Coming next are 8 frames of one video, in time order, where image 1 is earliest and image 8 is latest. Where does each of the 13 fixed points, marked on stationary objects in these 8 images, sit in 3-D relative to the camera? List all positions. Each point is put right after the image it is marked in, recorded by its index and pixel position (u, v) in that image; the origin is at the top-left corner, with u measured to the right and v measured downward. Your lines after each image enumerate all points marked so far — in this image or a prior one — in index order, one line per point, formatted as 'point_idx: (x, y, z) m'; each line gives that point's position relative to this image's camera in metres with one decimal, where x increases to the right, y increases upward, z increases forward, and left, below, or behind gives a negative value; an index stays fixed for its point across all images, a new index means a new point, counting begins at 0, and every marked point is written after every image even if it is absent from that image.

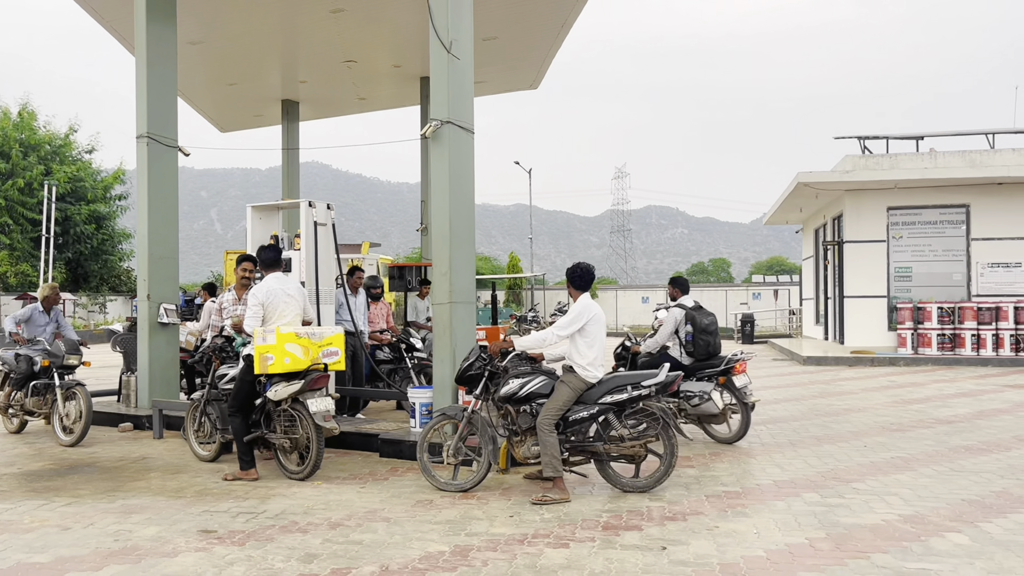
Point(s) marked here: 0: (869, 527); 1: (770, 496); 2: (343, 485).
0: (+2.0, -1.3, +4.6) m
1: (+1.6, -1.3, +5.4) m
2: (-1.2, -1.4, +5.8) m
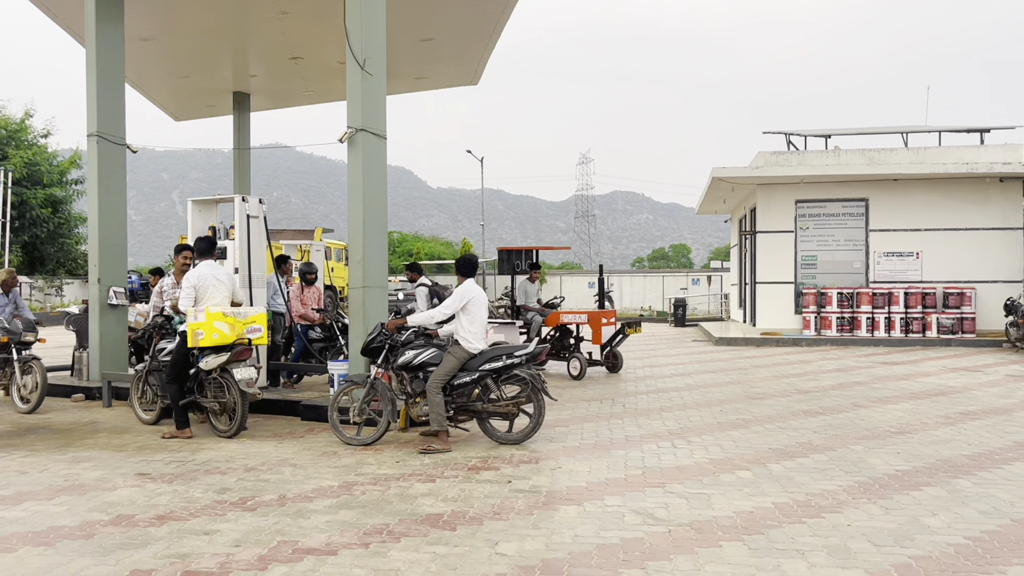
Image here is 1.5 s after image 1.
0: (+1.2, -1.2, +5.8) m
1: (+0.8, -1.2, +6.5) m
2: (-2.0, -1.2, +6.8) m
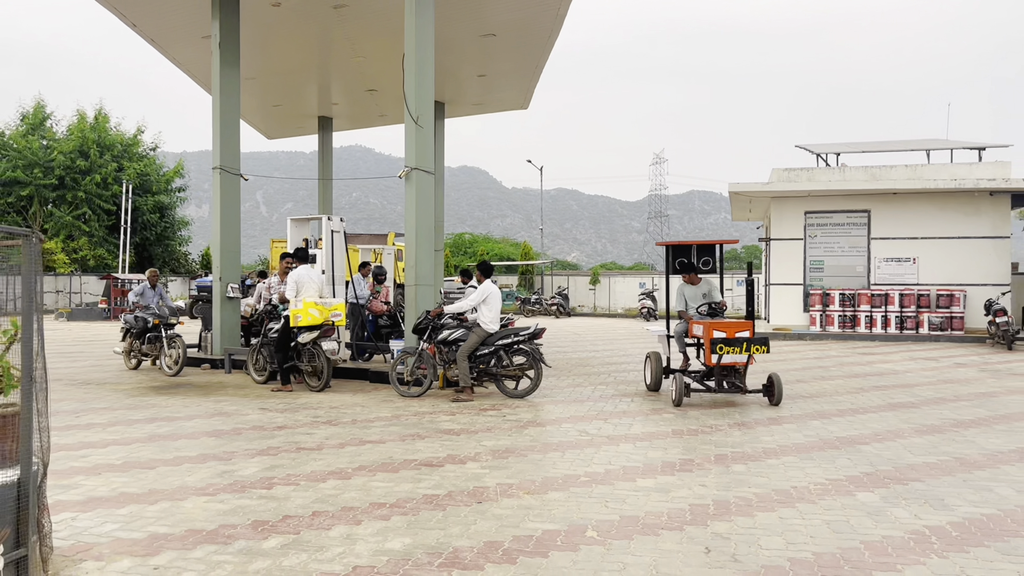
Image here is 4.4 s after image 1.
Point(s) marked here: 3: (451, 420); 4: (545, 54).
0: (+1.1, -1.2, +8.3) m
1: (+0.8, -1.2, +9.0) m
2: (-1.9, -1.2, +9.6) m
3: (-0.6, -1.2, +7.7) m
4: (+0.7, +5.0, +17.7) m
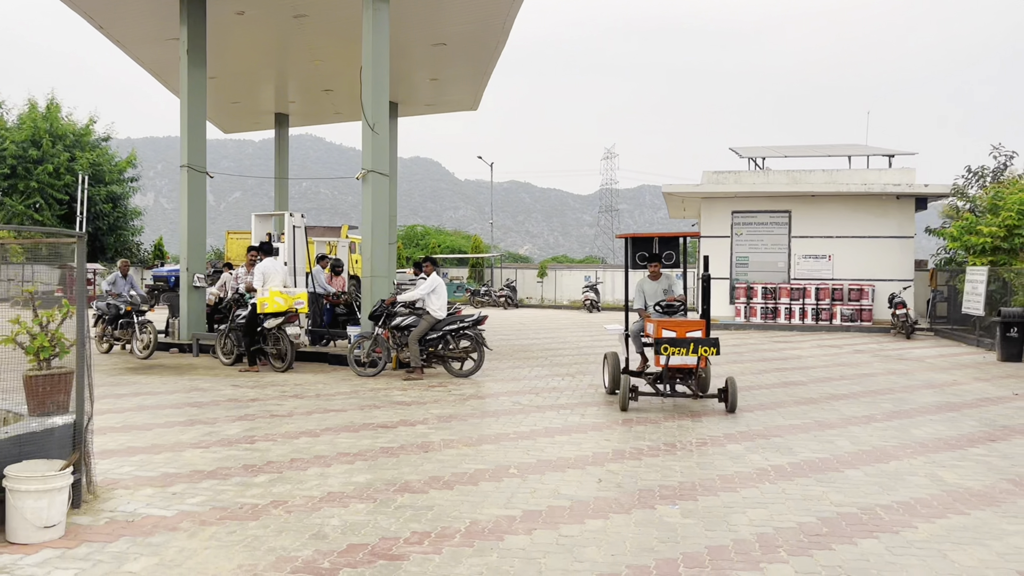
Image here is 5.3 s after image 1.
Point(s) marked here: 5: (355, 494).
0: (+0.5, -1.1, +9.5) m
1: (+0.2, -1.1, +10.3) m
2: (-2.6, -1.1, +10.6) m
3: (-1.2, -1.1, +8.9) m
4: (-0.4, +5.1, +18.9) m
5: (-0.9, -1.2, +4.9) m
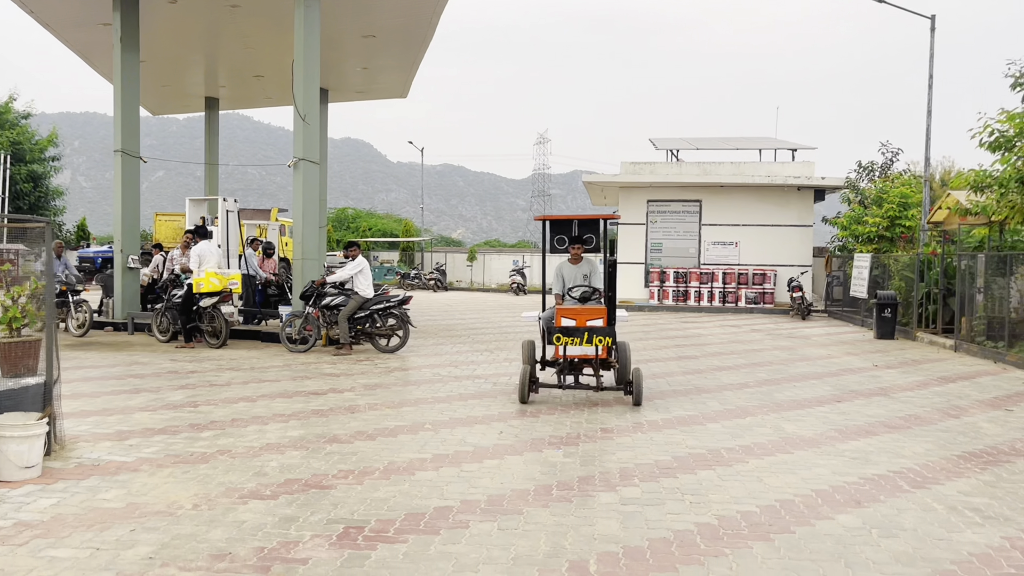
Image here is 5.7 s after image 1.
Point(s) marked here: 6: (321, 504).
0: (-0.5, -0.9, +10.4) m
1: (-0.9, -0.9, +11.2) m
2: (-3.7, -0.8, +11.3) m
3: (-2.1, -0.9, +9.7) m
4: (-2.1, +5.5, +19.6) m
5: (-1.5, -1.1, +5.7) m
6: (-1.0, -1.1, +4.4) m
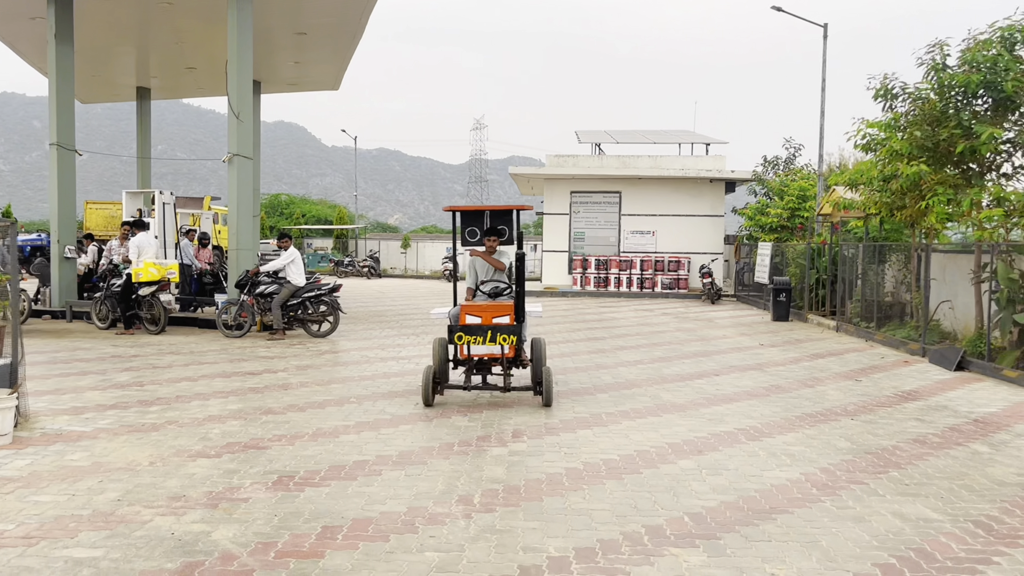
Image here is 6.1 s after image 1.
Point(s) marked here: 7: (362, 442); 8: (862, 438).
0: (-1.5, -0.8, +11.3) m
1: (-2.0, -0.7, +12.0) m
2: (-4.8, -0.7, +12.0) m
3: (-3.1, -0.8, +10.5) m
4: (-3.8, +5.8, +20.2) m
5: (-2.2, -1.0, +6.6) m
6: (-1.6, -1.1, +5.3) m
7: (-1.0, -1.1, +5.7) m
8: (+2.6, -1.1, +6.1) m
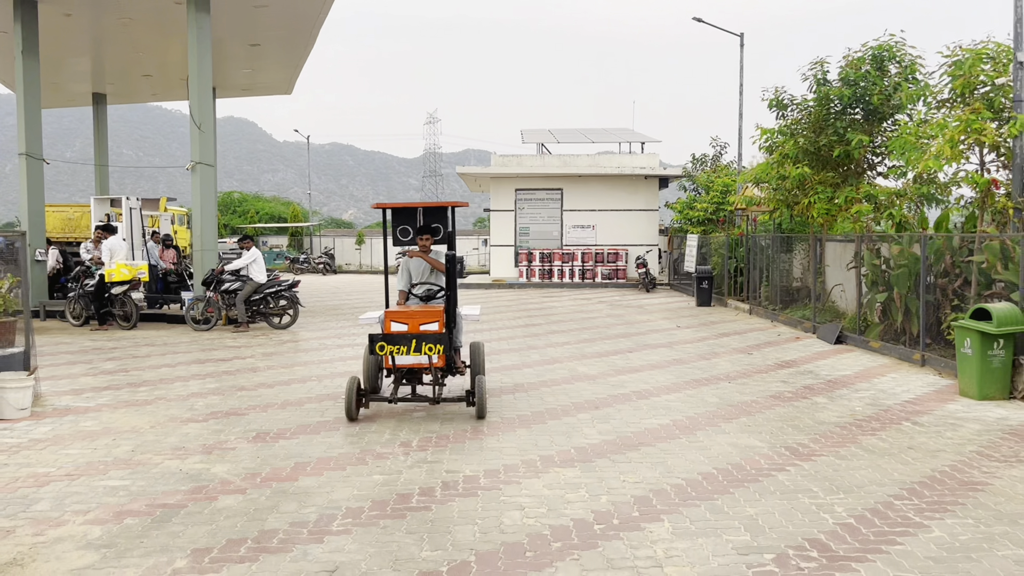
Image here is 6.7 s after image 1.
0: (-2.4, -0.7, +12.6) m
1: (-2.8, -0.7, +13.2) m
2: (-5.7, -0.7, +13.0) m
3: (-3.9, -0.7, +11.6) m
4: (-5.3, +5.9, +21.3) m
5: (-2.8, -1.0, +7.8) m
6: (-2.1, -1.0, +6.5) m
7: (-1.6, -1.0, +7.0) m
8: (+2.0, -1.0, +7.6) m
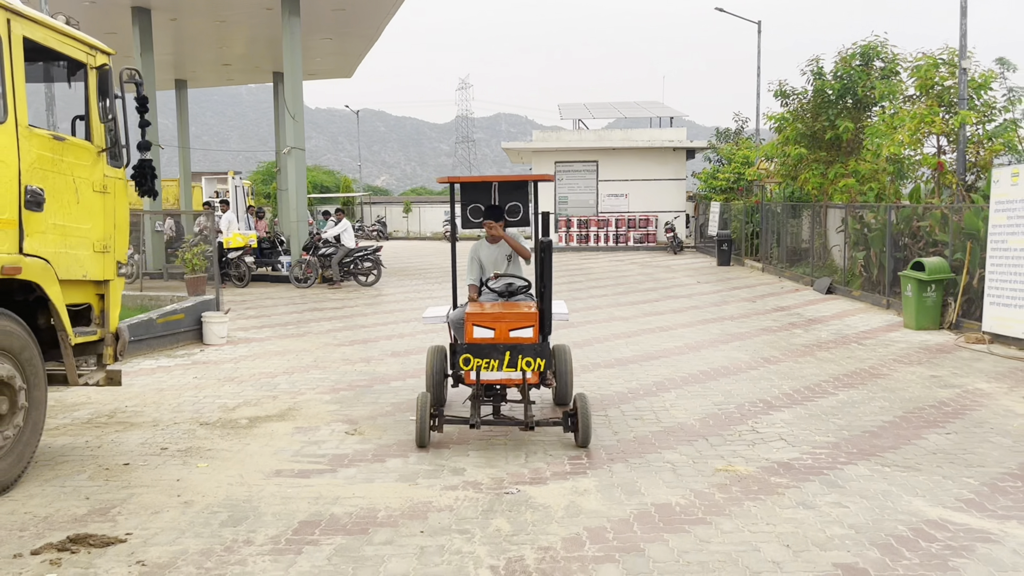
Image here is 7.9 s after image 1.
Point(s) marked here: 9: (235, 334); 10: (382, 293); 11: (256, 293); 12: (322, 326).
0: (-1.5, 0.0, +15.2) m
1: (-2.0, 0.0, +15.9) m
2: (-4.8, 0.0, +15.8) m
3: (-3.0, -0.1, +14.3) m
4: (-4.1, +6.9, +23.8) m
5: (-2.1, -0.5, +10.5) m
6: (-1.5, -0.6, +9.2) m
7: (-0.9, -0.6, +9.7) m
8: (+2.6, -0.5, +10.1) m
9: (-3.3, -0.6, +10.0) m
10: (-2.3, -0.1, +14.9) m
11: (-4.5, -0.1, +14.8) m
12: (-2.5, -0.5, +10.7) m
